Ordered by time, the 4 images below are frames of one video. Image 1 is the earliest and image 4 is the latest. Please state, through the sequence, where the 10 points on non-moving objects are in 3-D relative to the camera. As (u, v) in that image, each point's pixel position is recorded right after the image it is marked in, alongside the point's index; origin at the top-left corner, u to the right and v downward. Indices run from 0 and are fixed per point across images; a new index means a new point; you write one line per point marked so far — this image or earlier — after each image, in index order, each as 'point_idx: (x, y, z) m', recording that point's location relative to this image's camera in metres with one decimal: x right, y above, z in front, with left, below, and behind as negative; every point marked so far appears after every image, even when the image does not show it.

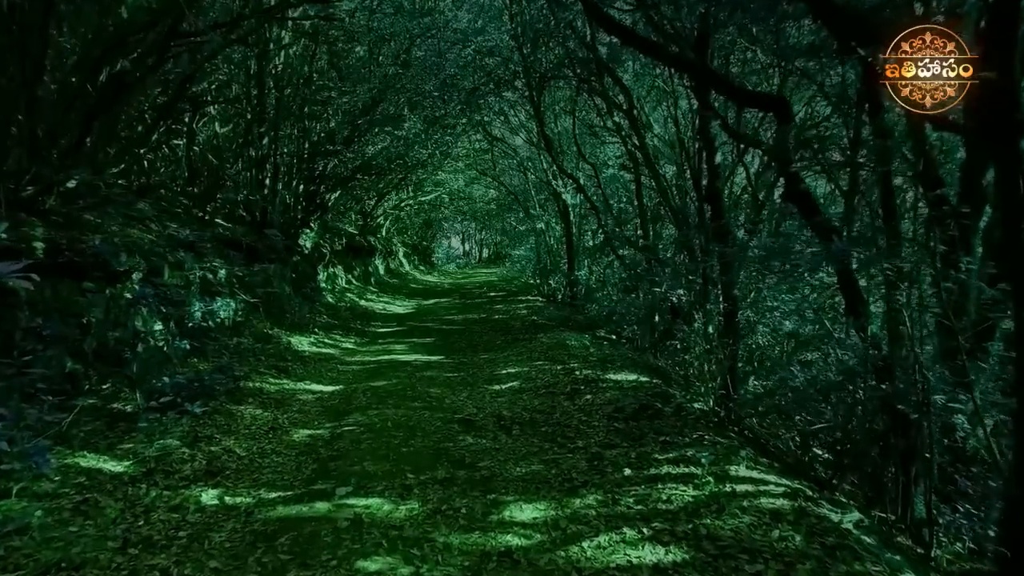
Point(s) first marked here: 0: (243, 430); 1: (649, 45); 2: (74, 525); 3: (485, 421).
0: (-3.8, -2.0, +9.1) m
1: (+2.0, +3.5, +9.3) m
2: (-3.9, -2.1, +5.7) m
3: (-0.4, -2.0, +9.5) m
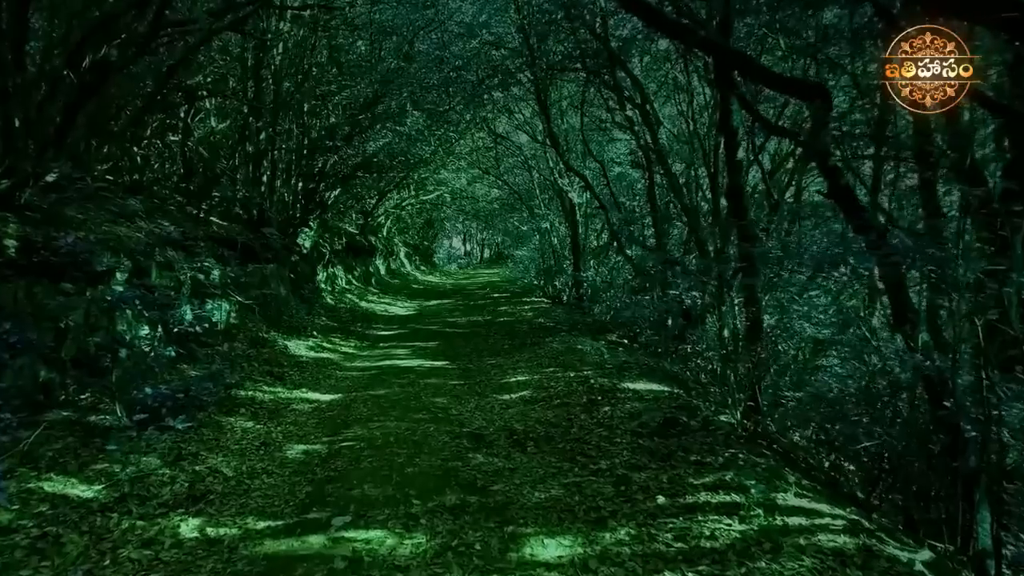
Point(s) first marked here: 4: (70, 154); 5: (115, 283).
0: (-3.7, -2.0, +8.3) m
1: (+2.2, +3.5, +8.5) m
2: (-3.7, -2.1, +4.9) m
3: (-0.2, -2.0, +8.7) m
4: (-8.2, +2.5, +11.8) m
5: (-6.2, 0.0, +9.8) m
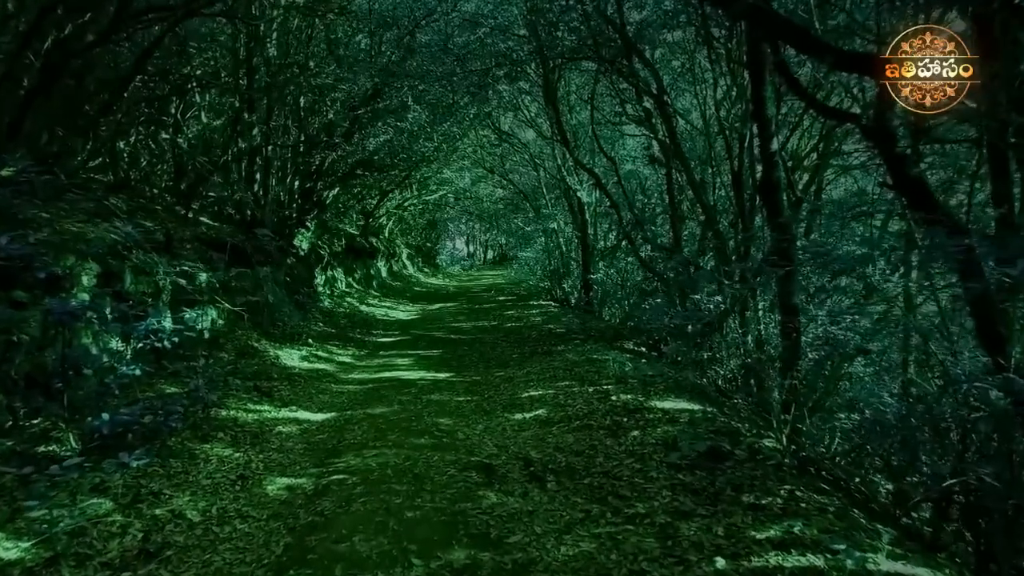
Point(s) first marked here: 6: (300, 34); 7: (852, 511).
0: (-3.5, -2.1, +7.2) m
1: (+2.4, +3.4, +7.3) m
2: (-3.5, -2.2, +3.7) m
3: (0.0, -2.1, +7.5) m
4: (-8.0, +2.4, +10.7) m
5: (-6.0, -0.1, +8.7) m
6: (-6.5, +7.8, +19.6) m
7: (+3.4, -2.2, +6.3) m
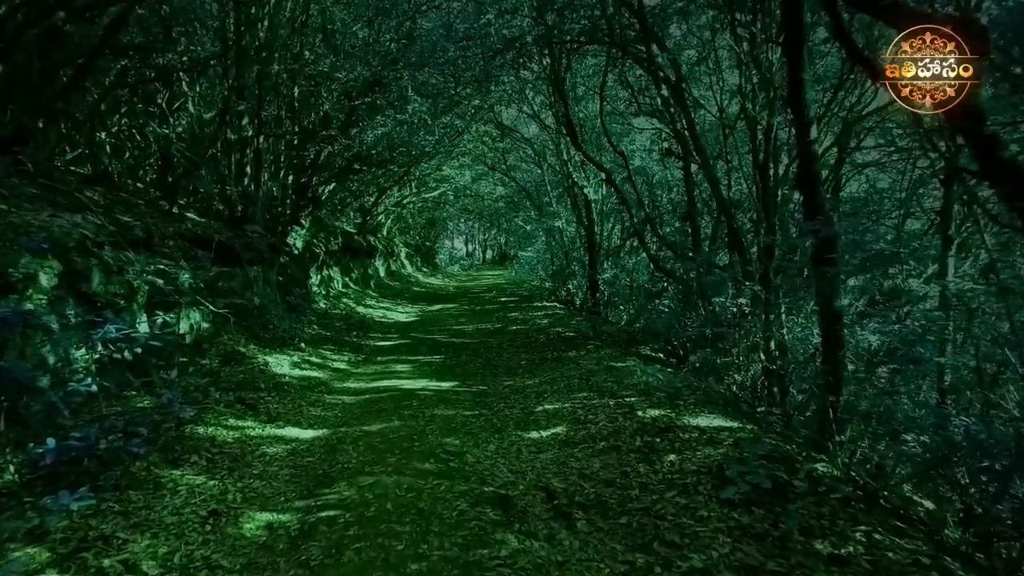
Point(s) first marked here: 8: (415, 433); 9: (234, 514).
0: (-3.3, -2.2, +6.0) m
1: (+2.6, +3.4, +6.2) m
2: (-3.3, -2.2, +2.6) m
3: (+0.2, -2.1, +6.4) m
4: (-7.8, +2.3, +9.5) m
5: (-5.8, -0.1, +7.5) m
6: (-6.3, +7.8, +18.5) m
7: (+3.6, -2.2, +5.2) m
8: (-1.3, -2.0, +8.7) m
9: (-2.7, -2.2, +6.3) m
